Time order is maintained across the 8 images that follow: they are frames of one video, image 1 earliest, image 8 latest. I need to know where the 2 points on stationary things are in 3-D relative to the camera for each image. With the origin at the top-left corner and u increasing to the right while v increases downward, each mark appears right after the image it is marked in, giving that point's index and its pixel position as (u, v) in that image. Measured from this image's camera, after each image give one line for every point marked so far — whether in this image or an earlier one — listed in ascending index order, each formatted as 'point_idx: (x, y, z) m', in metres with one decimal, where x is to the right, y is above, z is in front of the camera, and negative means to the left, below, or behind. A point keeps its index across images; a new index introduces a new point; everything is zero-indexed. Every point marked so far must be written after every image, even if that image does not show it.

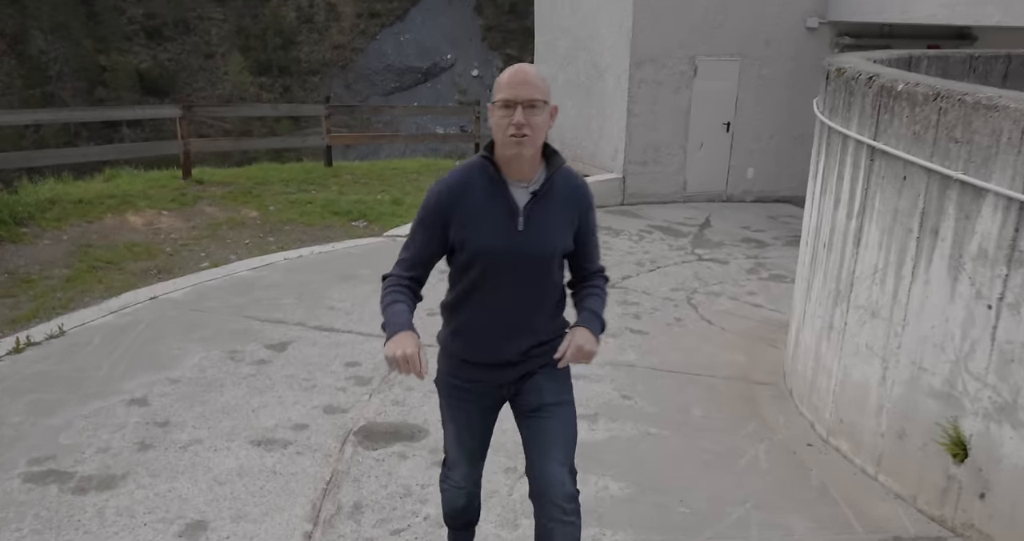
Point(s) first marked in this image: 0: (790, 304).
0: (+2.3, -0.3, +6.9) m
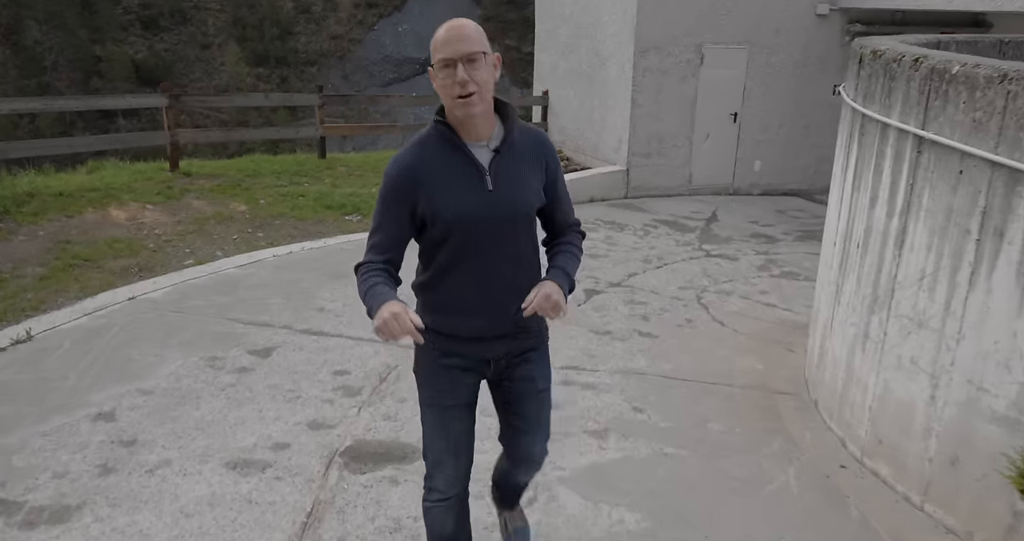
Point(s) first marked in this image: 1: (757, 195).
0: (+2.3, -0.3, +6.6) m
1: (+3.2, +1.0, +11.1) m
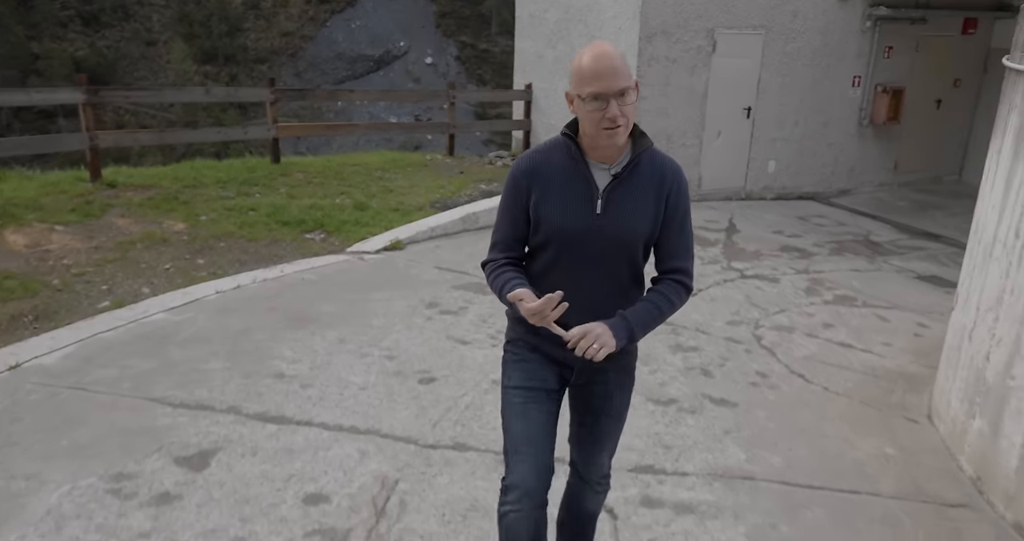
0: (+2.3, -0.4, +5.3) m
1: (+3.0, +0.8, +9.9) m
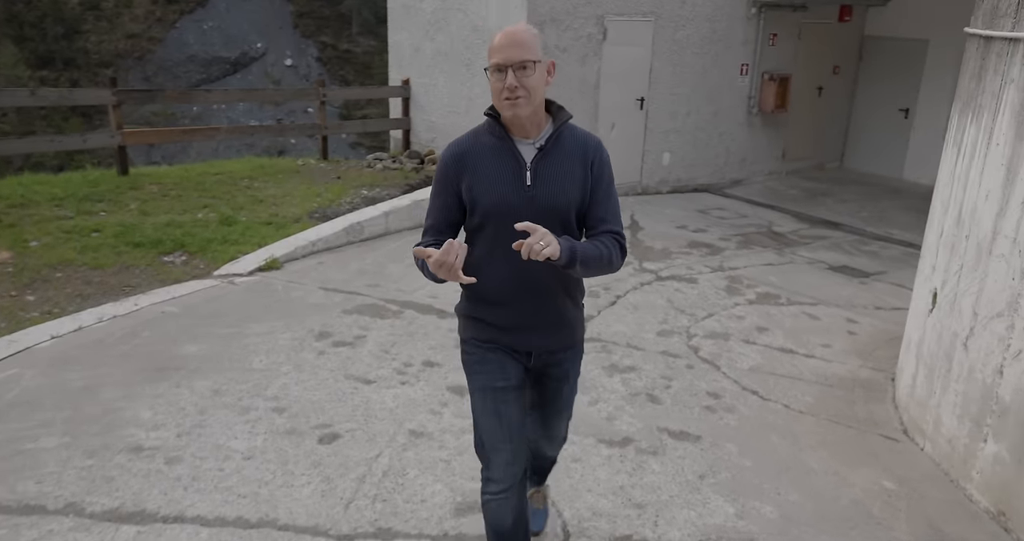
0: (+1.8, -0.4, +5.0) m
1: (+1.7, +0.9, +9.5) m
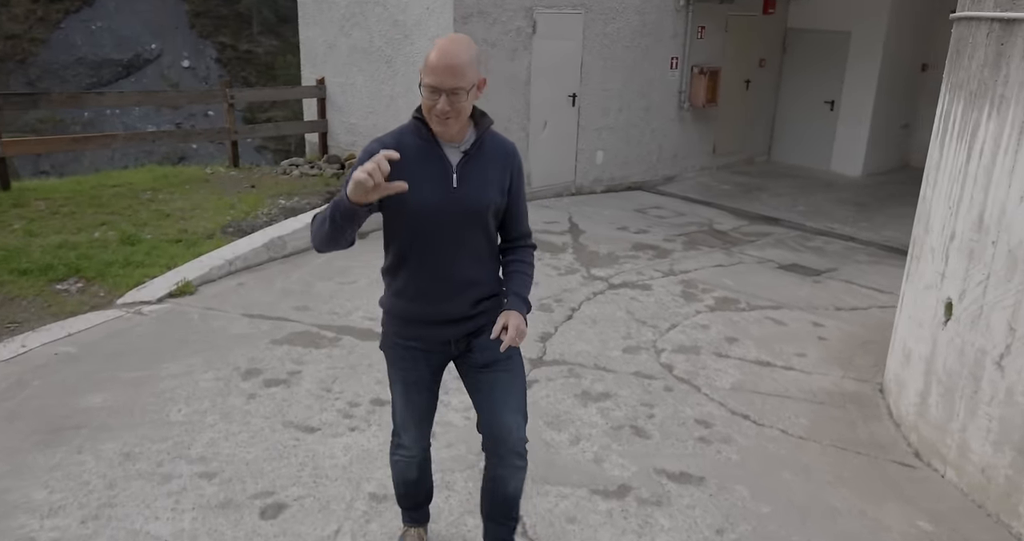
0: (+1.6, -0.4, +4.6) m
1: (+1.0, +0.8, +9.2) m
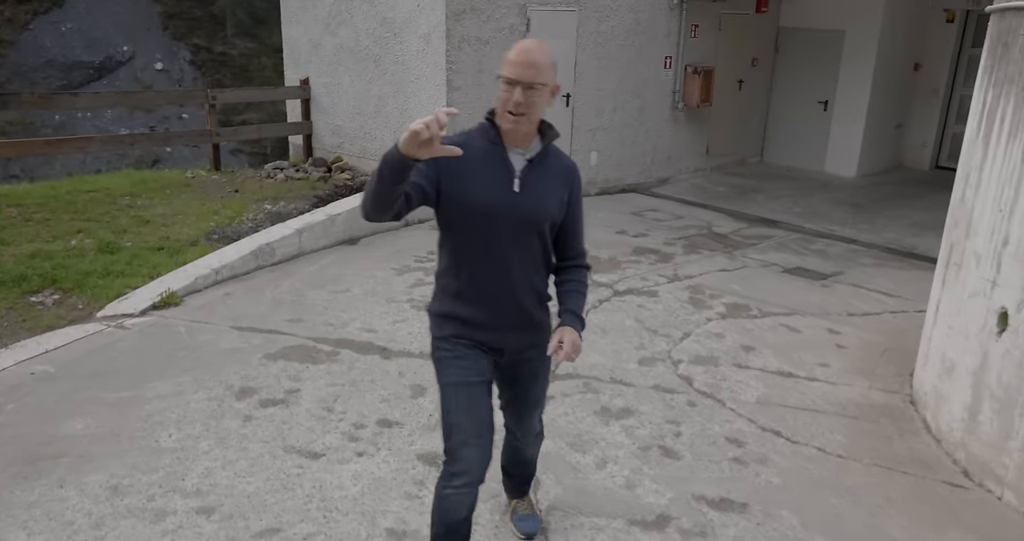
0: (+1.6, -0.5, +4.4) m
1: (+0.9, +0.8, +8.9) m
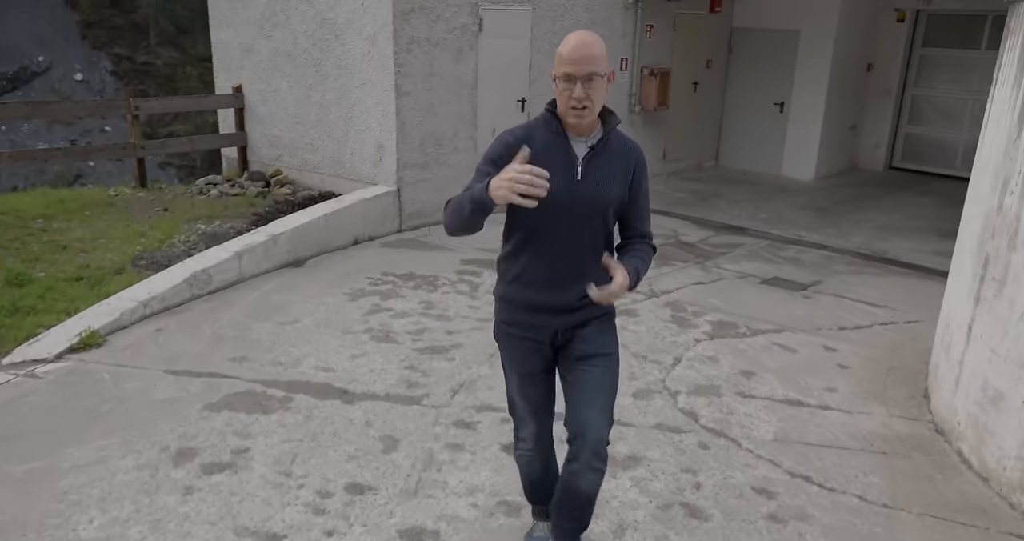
0: (+1.5, -0.6, +4.0) m
1: (+0.4, +0.7, +8.5) m
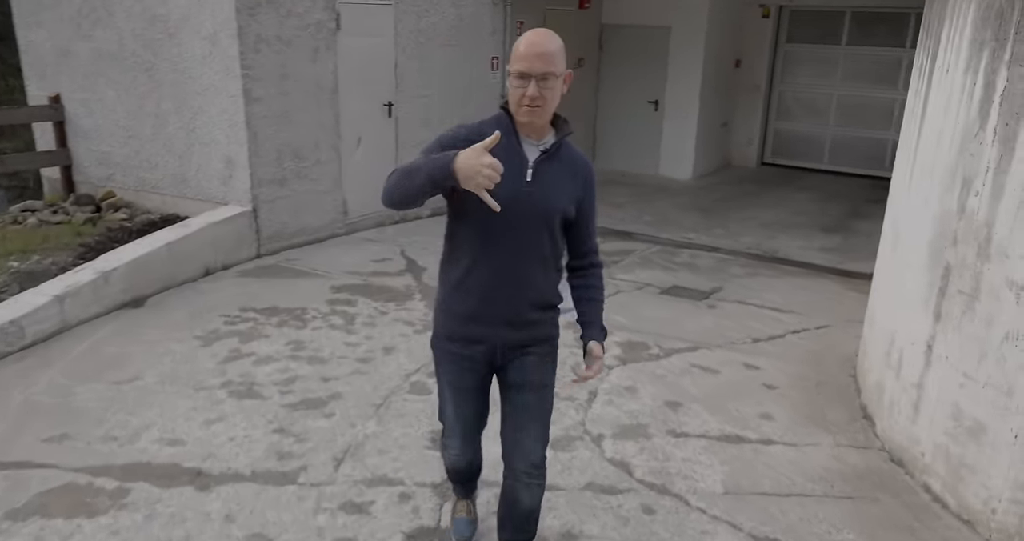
0: (+1.1, -0.6, +3.6) m
1: (-0.8, +0.5, +7.8) m
